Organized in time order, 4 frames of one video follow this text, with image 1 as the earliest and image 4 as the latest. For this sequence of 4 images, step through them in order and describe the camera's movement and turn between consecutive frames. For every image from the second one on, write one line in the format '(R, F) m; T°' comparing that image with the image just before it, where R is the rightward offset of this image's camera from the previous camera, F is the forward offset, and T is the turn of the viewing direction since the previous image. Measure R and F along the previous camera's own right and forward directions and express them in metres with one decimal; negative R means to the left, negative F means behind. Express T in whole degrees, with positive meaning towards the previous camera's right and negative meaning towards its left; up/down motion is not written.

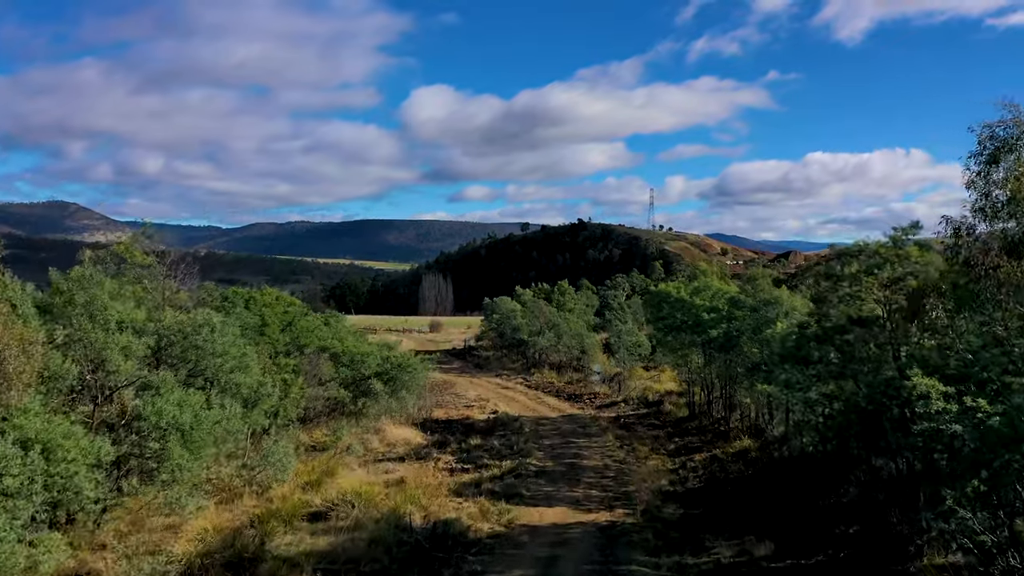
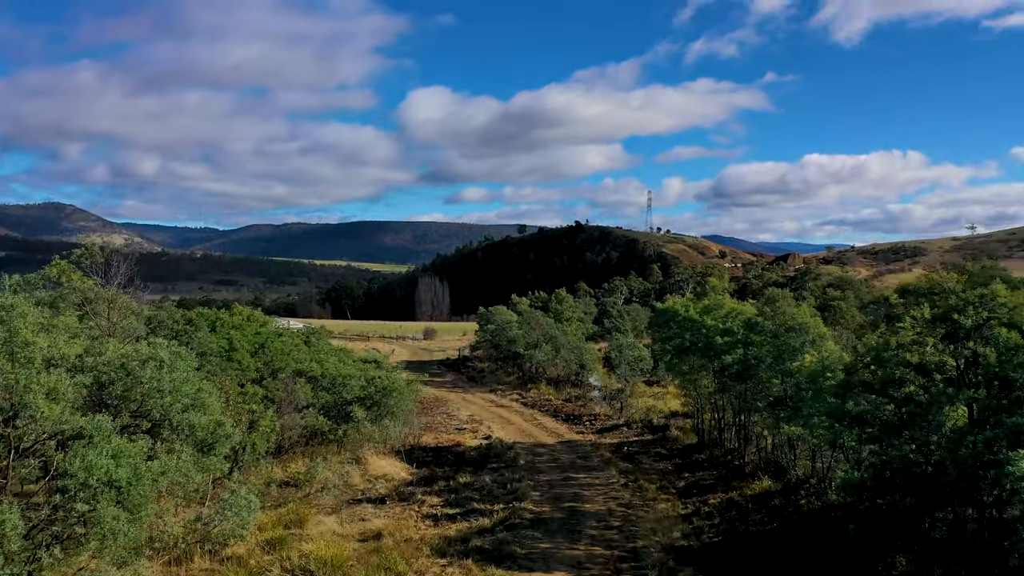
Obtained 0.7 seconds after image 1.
(+0.1, +2.0) m; 0°
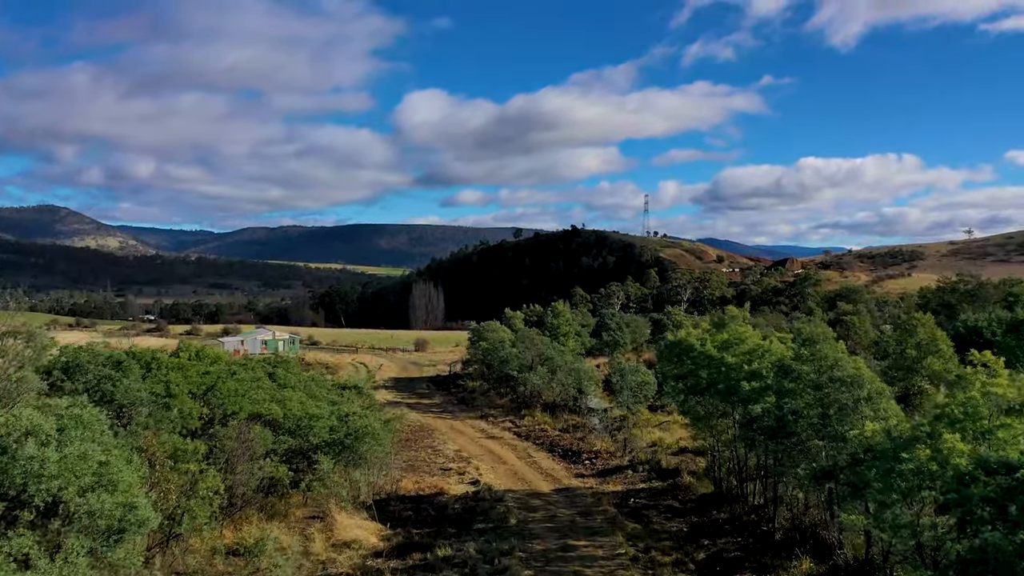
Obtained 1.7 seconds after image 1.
(+0.2, +3.0) m; 0°
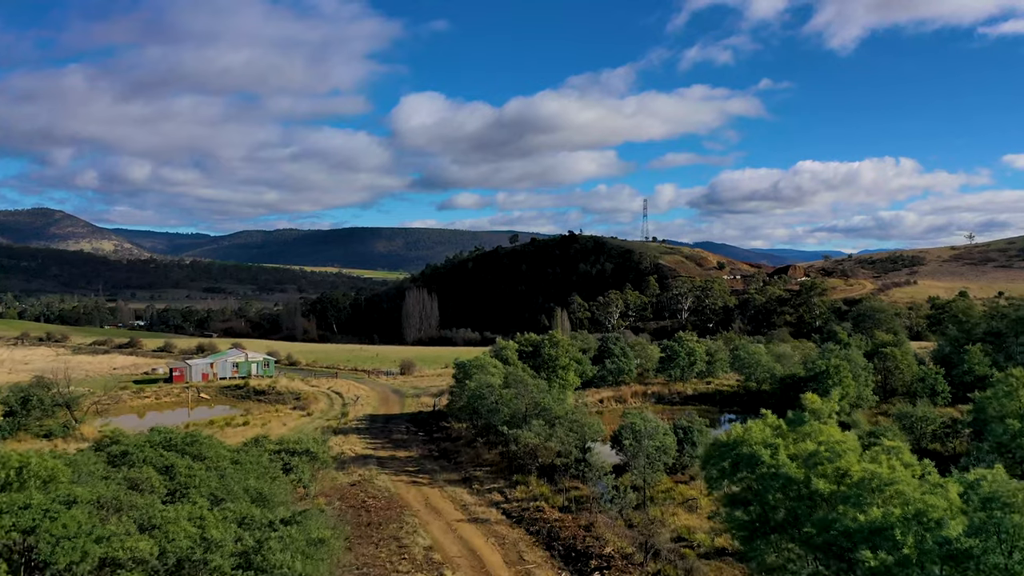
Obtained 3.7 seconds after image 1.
(+0.4, +6.4) m; 0°
